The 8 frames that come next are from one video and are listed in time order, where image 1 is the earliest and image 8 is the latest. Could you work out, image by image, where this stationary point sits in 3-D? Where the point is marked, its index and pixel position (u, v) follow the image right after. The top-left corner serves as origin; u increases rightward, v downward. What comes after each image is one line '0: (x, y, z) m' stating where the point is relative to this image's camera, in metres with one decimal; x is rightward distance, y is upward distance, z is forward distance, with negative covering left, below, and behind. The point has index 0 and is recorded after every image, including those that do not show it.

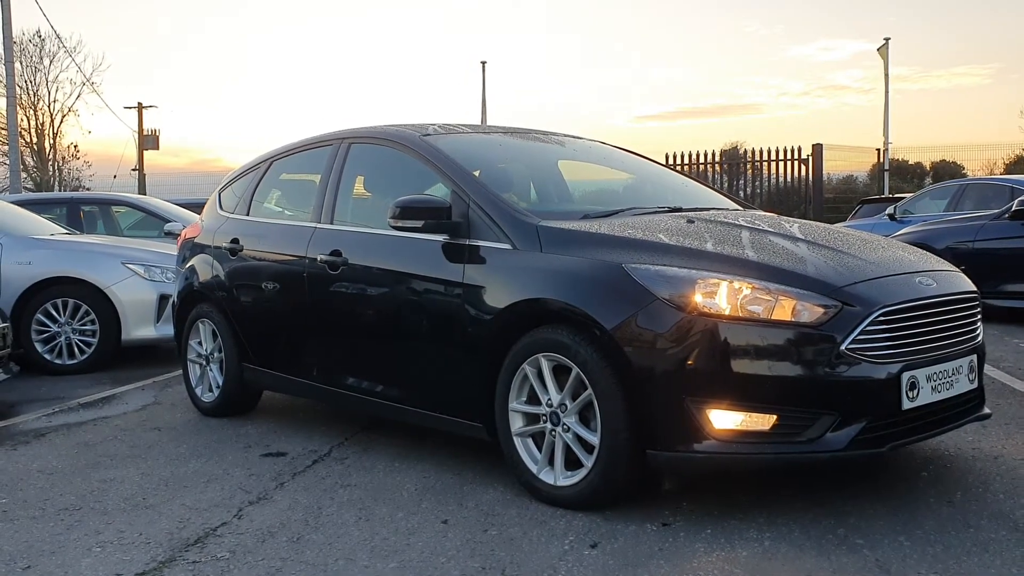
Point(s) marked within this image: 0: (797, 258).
0: (+0.9, +0.1, +3.1) m
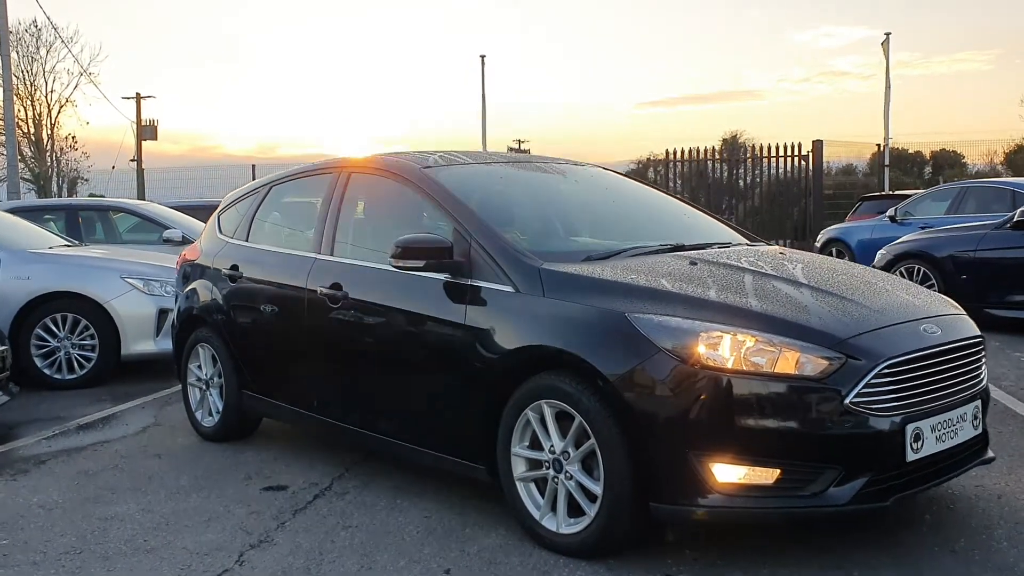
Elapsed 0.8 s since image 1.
0: (+0.9, -0.1, +3.1) m
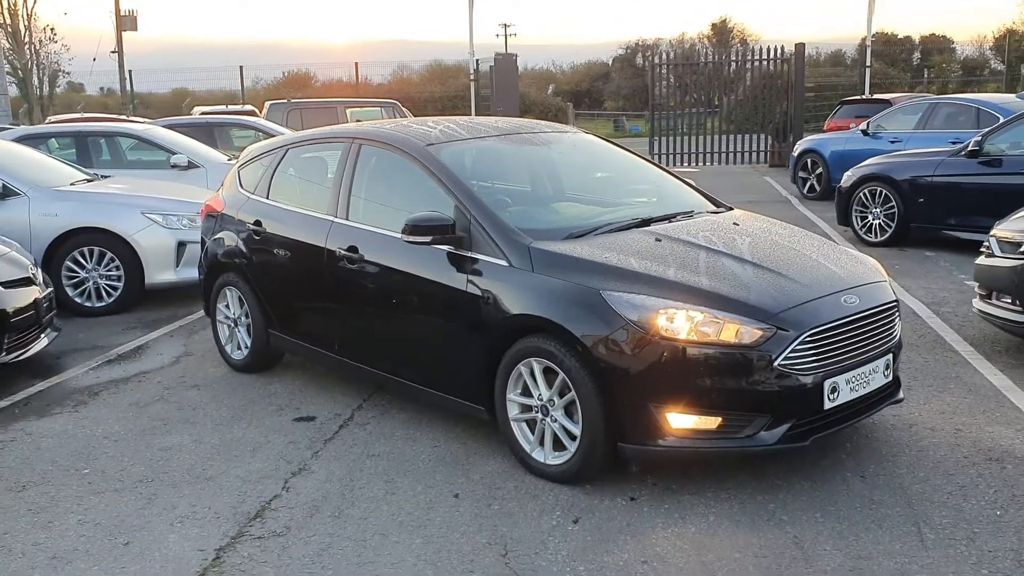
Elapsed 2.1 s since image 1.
0: (+0.9, 0.0, +3.8) m
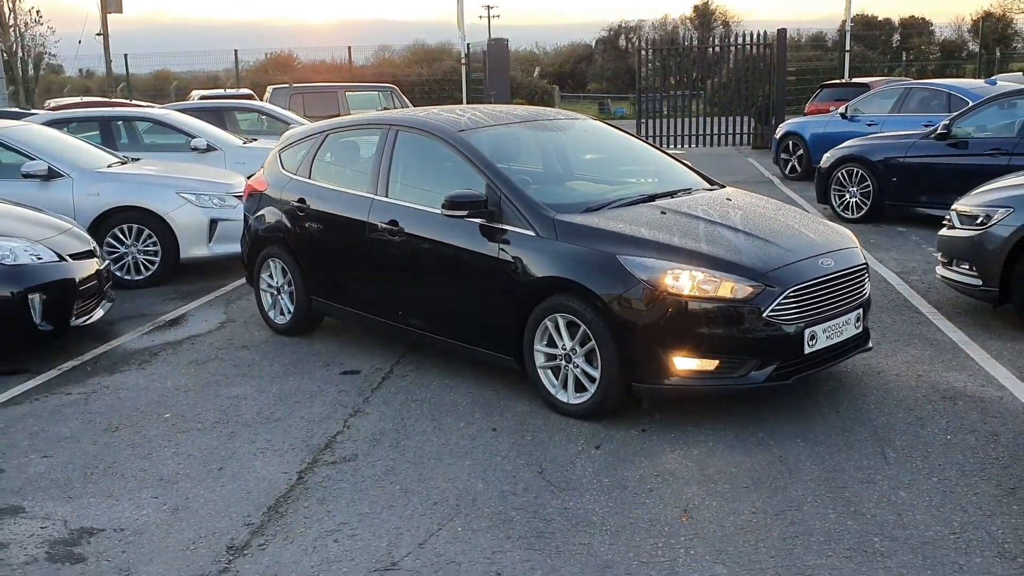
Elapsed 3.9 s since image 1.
0: (+1.0, +0.2, +4.5) m
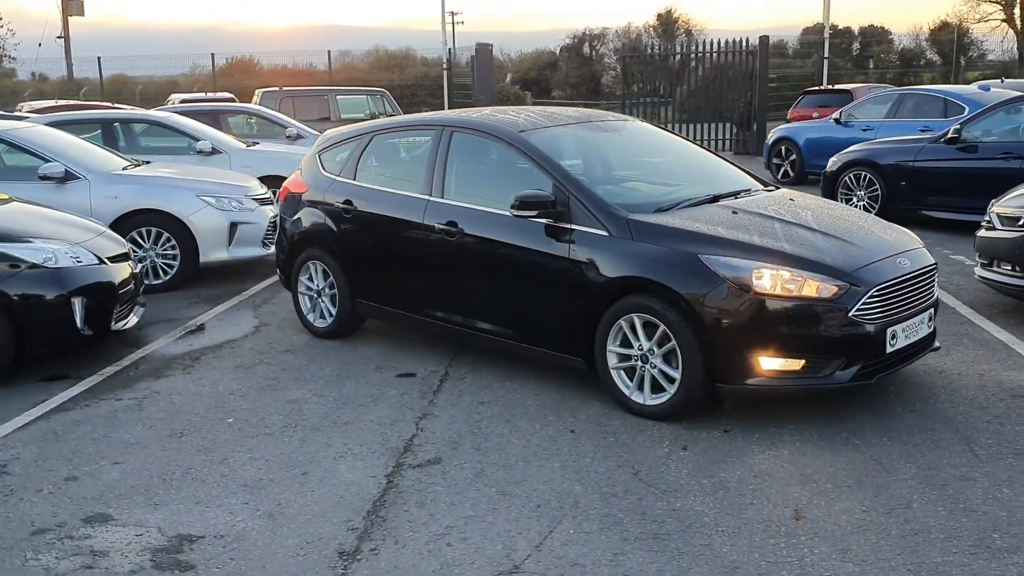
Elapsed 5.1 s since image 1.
0: (+1.4, +0.2, +4.5) m
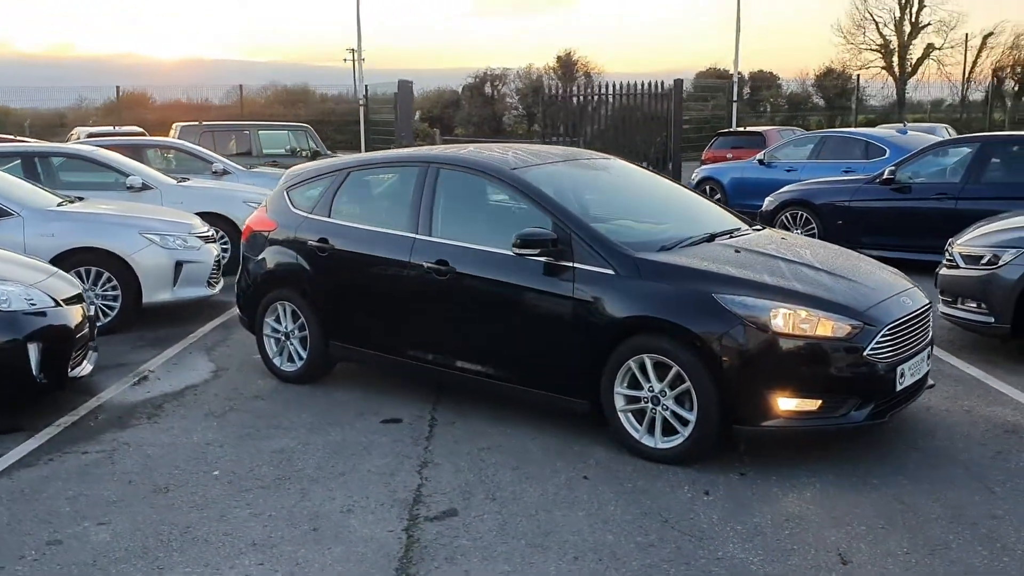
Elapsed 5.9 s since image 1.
0: (+1.4, 0.0, +4.5) m
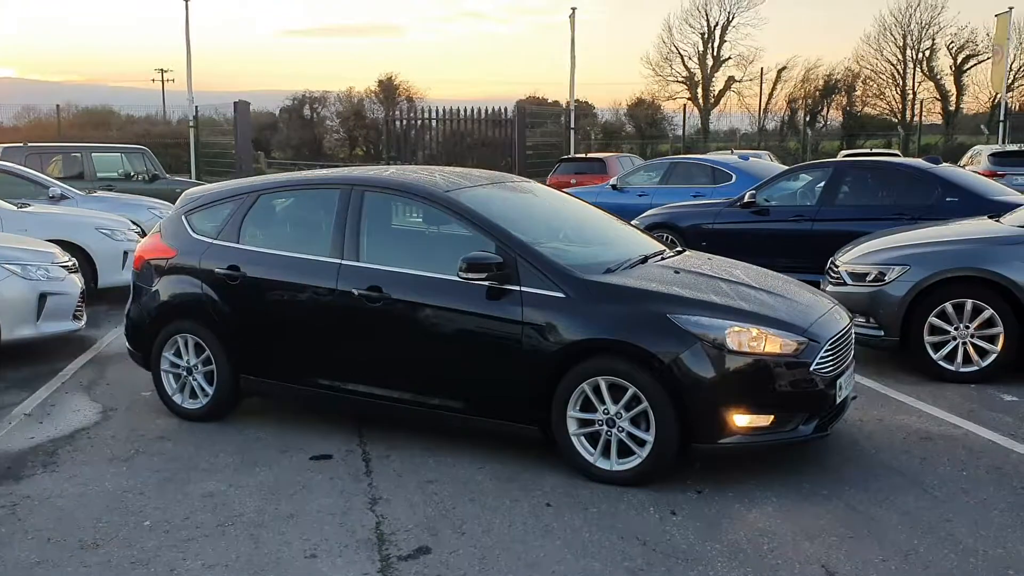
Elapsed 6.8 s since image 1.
0: (+1.2, -0.1, +4.7) m
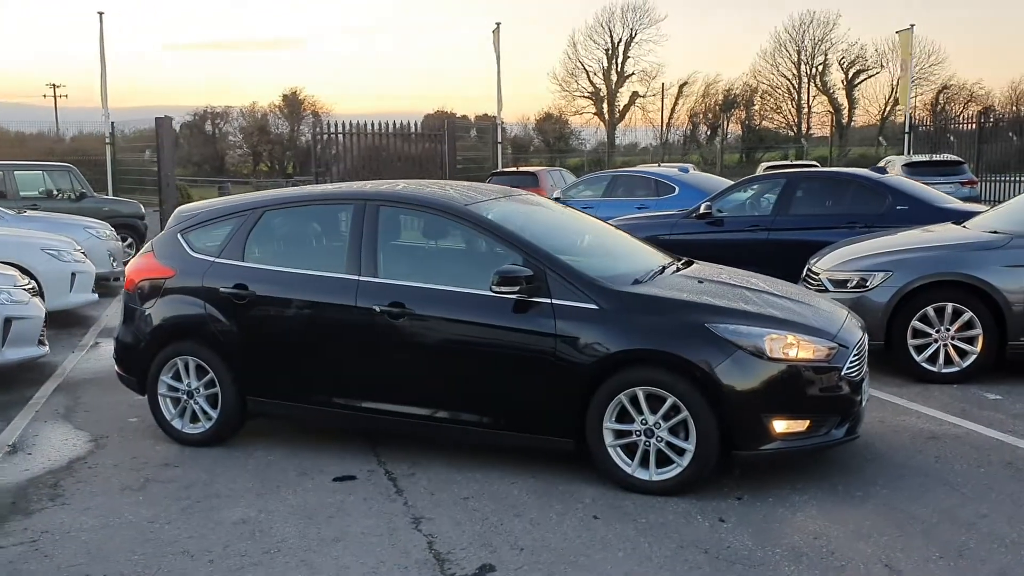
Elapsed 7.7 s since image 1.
0: (+1.4, -0.1, +4.8) m
